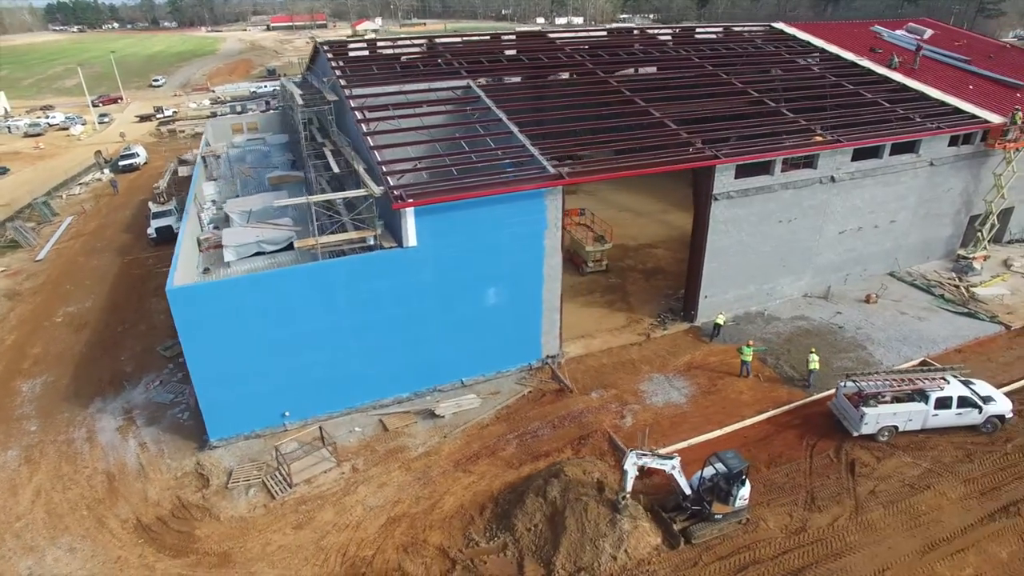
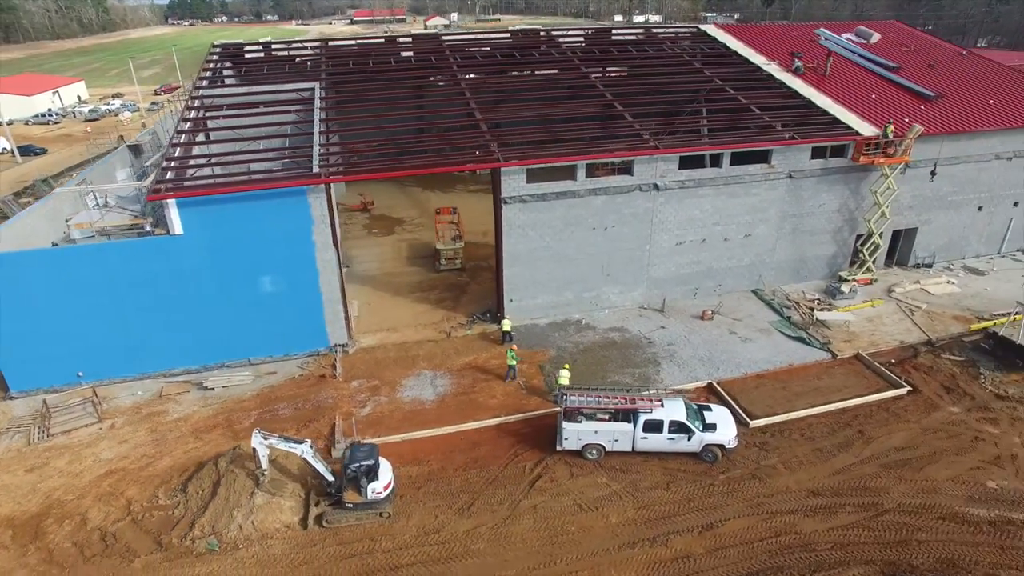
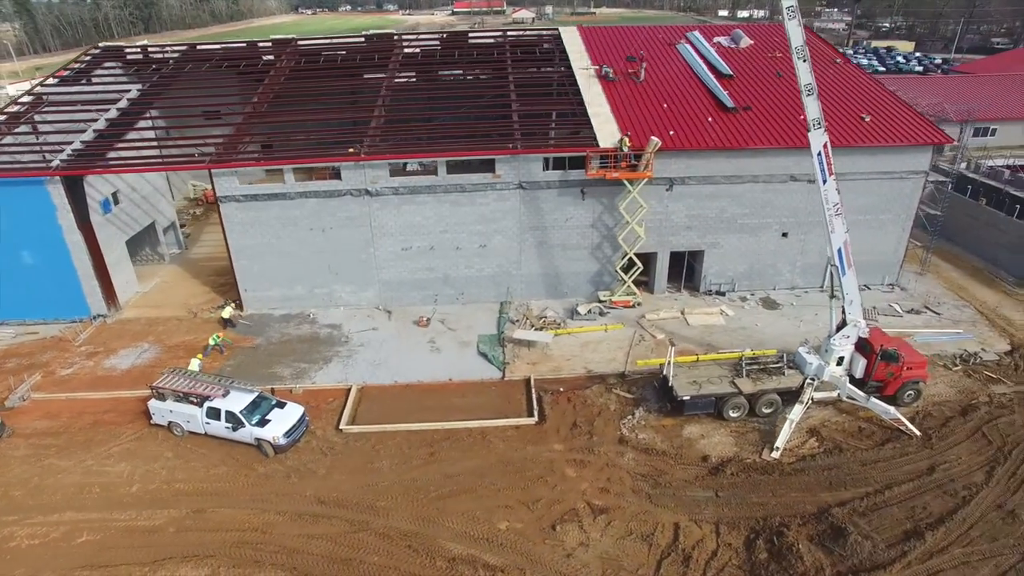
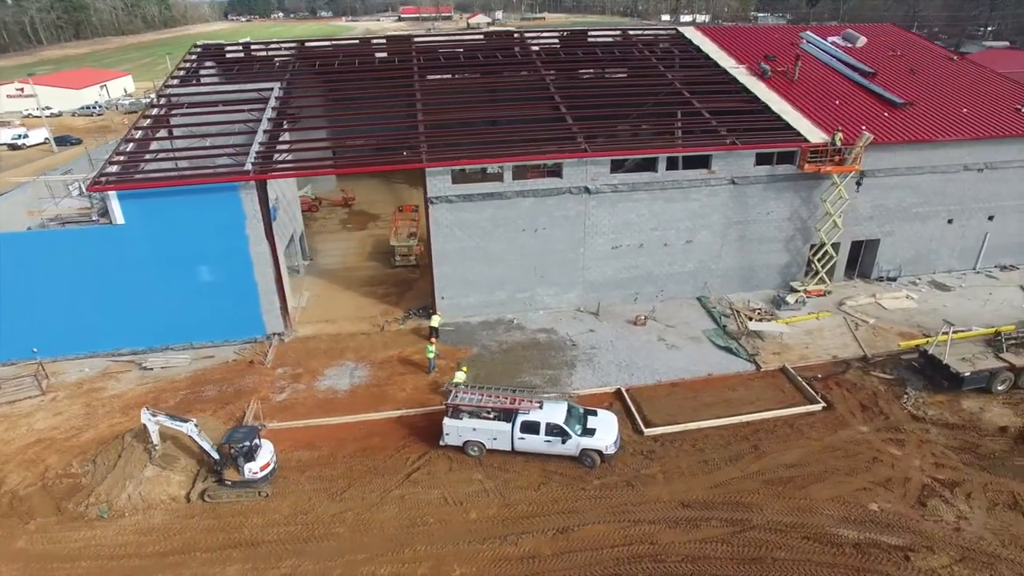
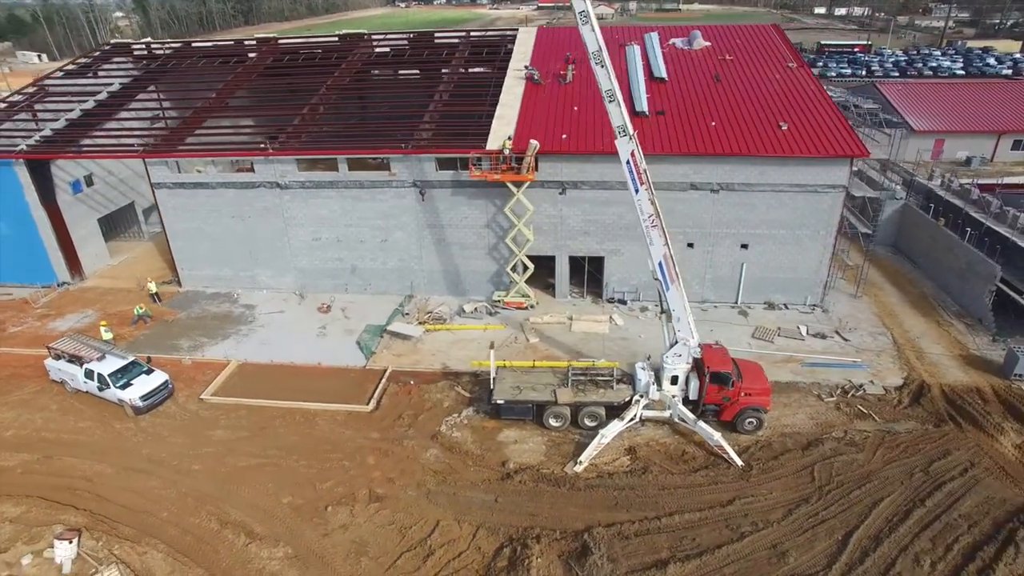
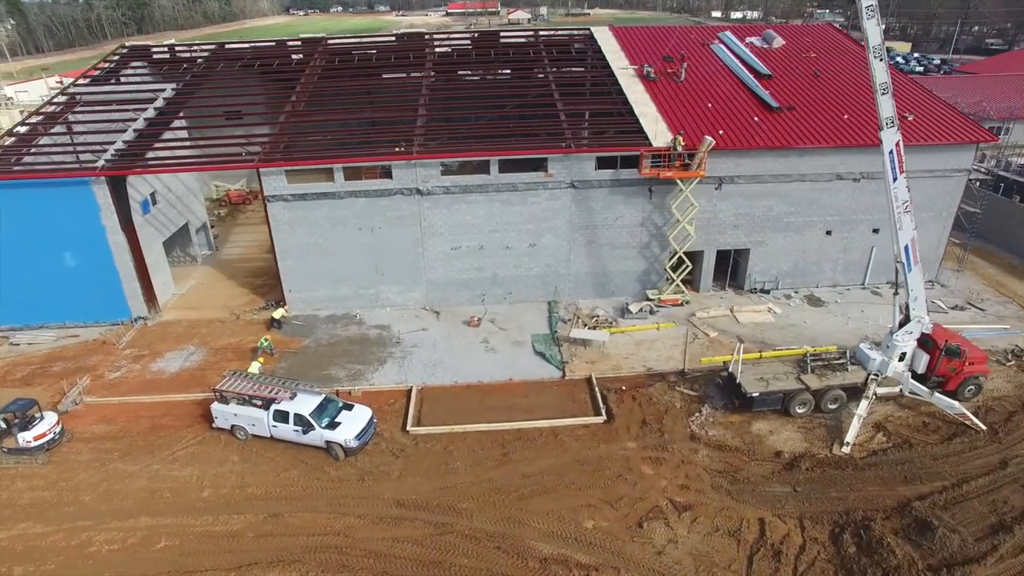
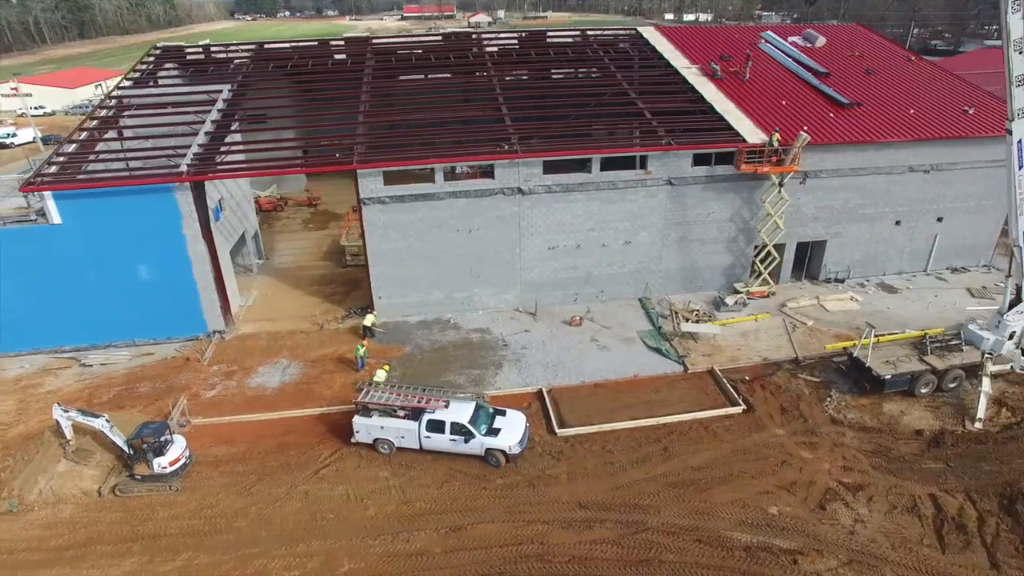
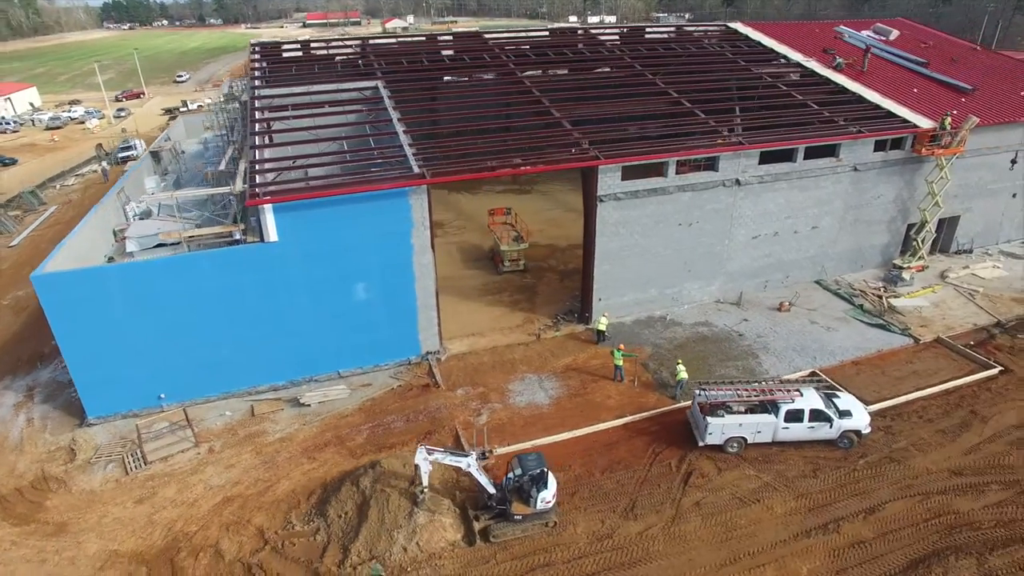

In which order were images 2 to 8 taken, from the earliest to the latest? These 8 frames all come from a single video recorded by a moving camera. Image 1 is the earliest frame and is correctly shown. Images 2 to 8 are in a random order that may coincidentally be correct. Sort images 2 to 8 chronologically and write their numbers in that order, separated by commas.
8, 2, 4, 7, 6, 3, 5
